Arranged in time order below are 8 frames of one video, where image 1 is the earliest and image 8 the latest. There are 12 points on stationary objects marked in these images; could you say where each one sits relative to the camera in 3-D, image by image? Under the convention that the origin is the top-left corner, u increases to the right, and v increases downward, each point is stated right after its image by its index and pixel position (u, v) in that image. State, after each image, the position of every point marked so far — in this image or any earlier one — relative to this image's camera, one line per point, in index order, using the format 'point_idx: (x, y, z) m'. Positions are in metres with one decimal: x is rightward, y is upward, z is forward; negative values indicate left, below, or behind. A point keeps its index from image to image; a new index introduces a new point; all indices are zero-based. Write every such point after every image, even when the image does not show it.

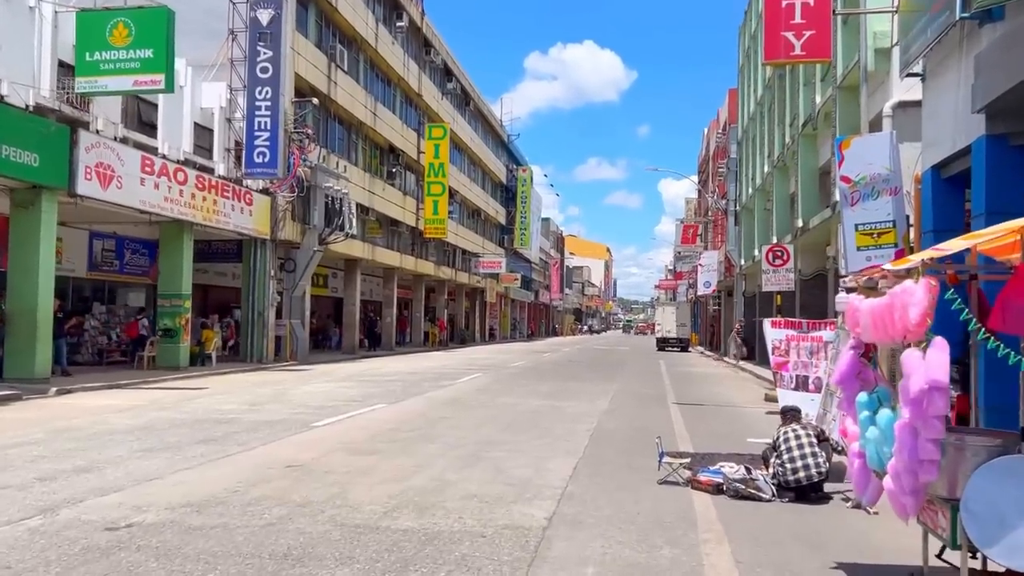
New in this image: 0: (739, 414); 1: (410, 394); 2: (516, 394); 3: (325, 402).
0: (+4.4, -2.5, +16.8) m
1: (-2.2, -2.3, +18.2) m
2: (+0.1, -2.3, +19.2) m
3: (-3.5, -2.2, +16.4) m
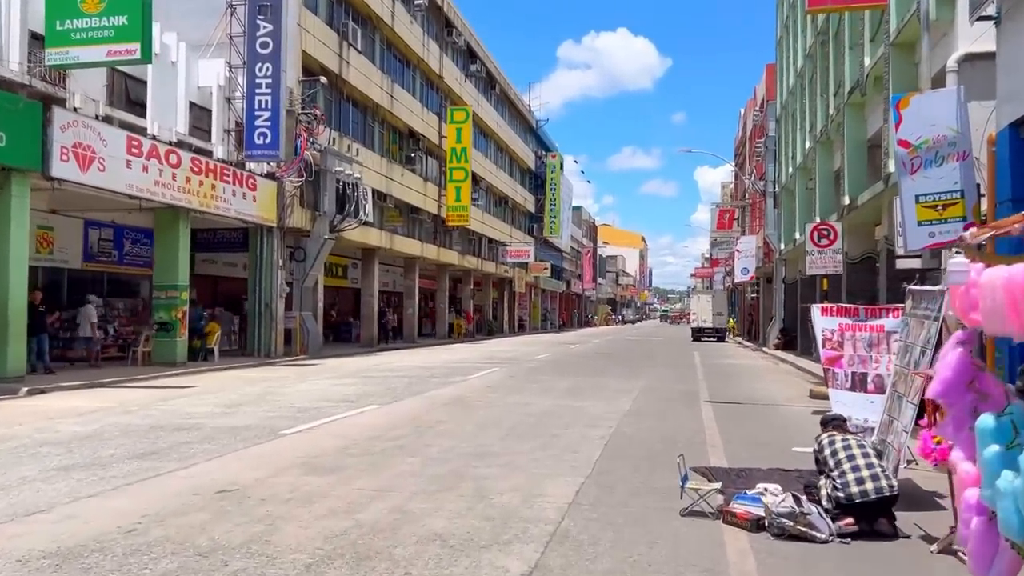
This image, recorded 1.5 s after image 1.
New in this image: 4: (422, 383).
0: (+4.6, -2.2, +14.8) m
1: (-1.9, -2.0, +16.4) m
2: (+0.4, -2.1, +17.3) m
3: (-3.4, -1.9, +14.6) m
4: (-2.0, -2.1, +18.8) m
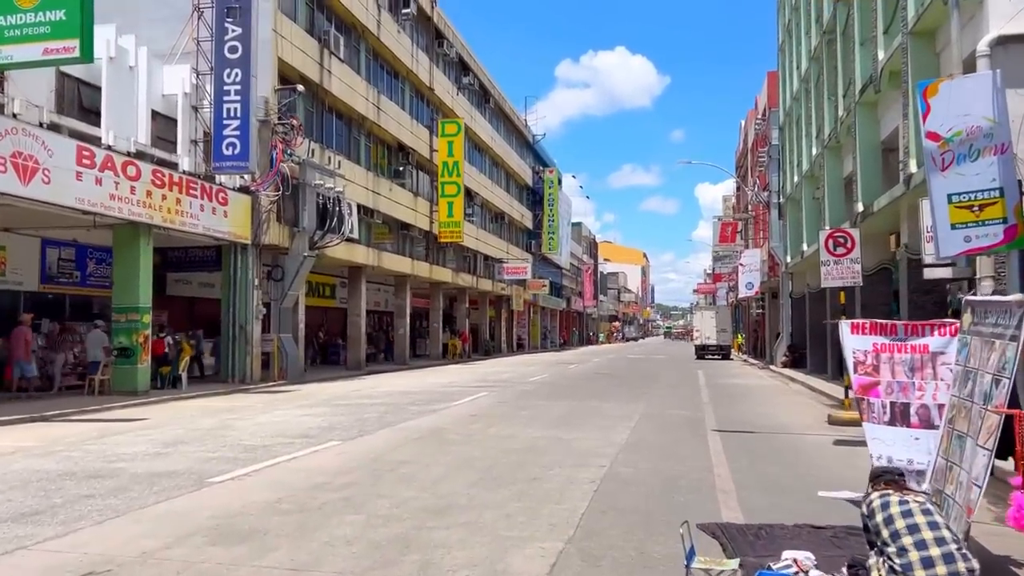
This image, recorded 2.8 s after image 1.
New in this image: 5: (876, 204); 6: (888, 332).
0: (+4.3, -2.4, +13.0) m
1: (-2.2, -2.3, +14.7) m
2: (+0.1, -2.4, +15.5) m
3: (-3.7, -2.2, +12.9) m
4: (-2.2, -2.4, +17.0) m
5: (+8.2, +1.8, +19.4) m
6: (+3.6, -0.4, +8.4) m
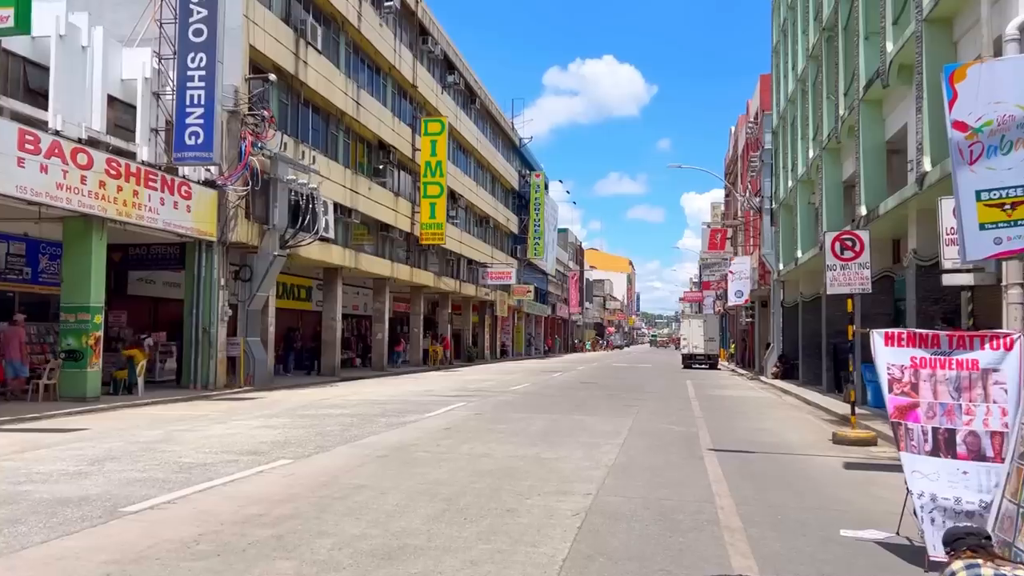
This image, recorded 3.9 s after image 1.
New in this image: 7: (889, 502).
0: (+4.0, -2.4, +11.7) m
1: (-2.6, -2.3, +13.2) m
2: (-0.3, -2.4, +14.1) m
3: (-4.0, -2.2, +11.4) m
4: (-2.7, -2.5, +15.5) m
5: (+7.8, +1.7, +18.2) m
6: (+3.4, -0.5, +7.1) m
7: (+4.1, -2.3, +9.4) m
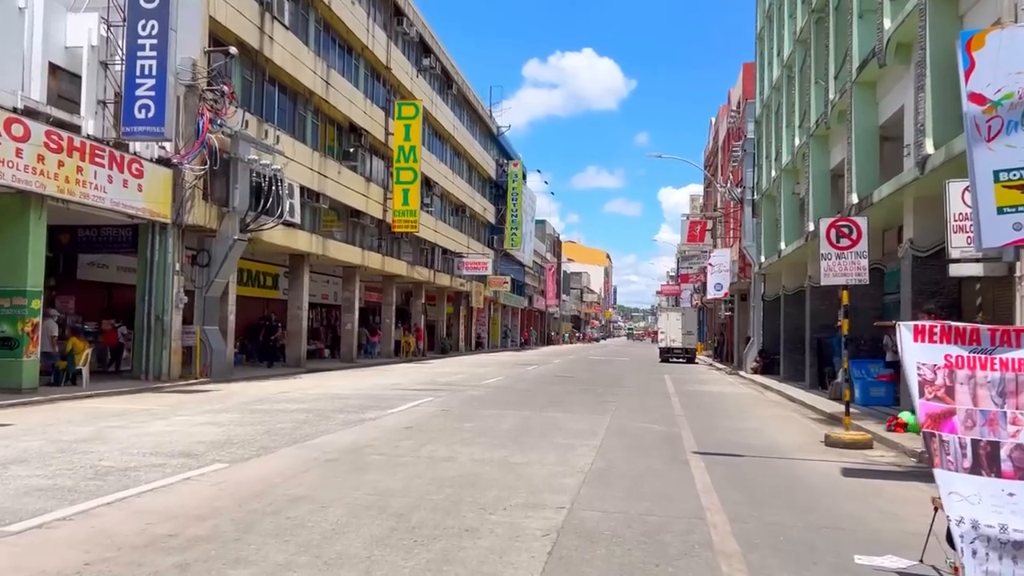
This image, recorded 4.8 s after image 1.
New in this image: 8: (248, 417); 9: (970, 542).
0: (+3.5, -2.3, +10.6) m
1: (-3.0, -2.1, +11.9) m
2: (-0.8, -2.2, +12.9) m
3: (-4.4, -2.0, +10.1) m
4: (-3.2, -2.2, +14.3) m
5: (+7.2, +1.8, +17.1) m
6: (+3.1, -0.4, +5.9) m
7: (+3.7, -2.2, +8.3) m
8: (-4.5, -2.2, +14.8) m
9: (+2.9, -1.6, +5.6) m
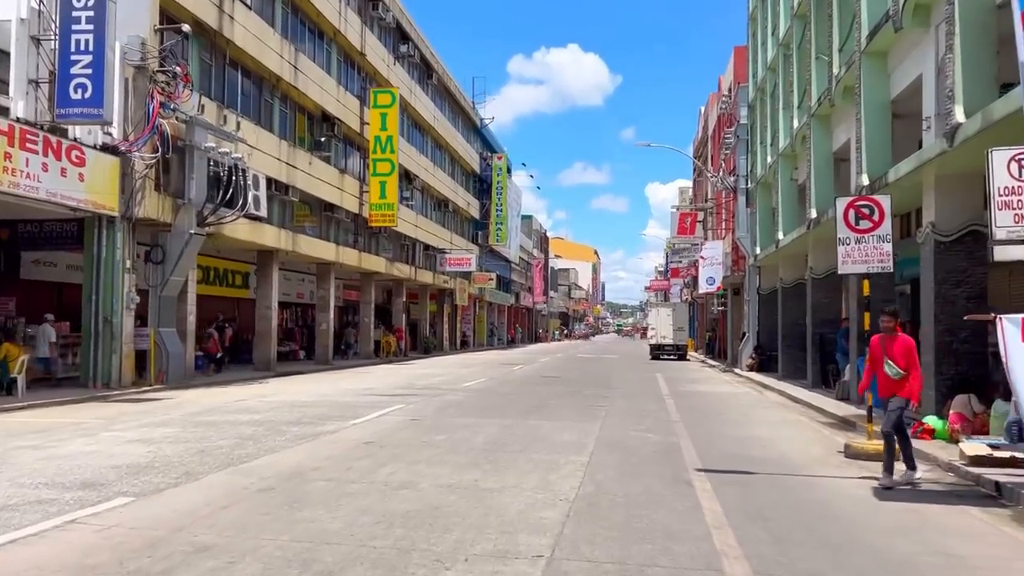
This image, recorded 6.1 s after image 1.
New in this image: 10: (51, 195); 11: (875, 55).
0: (+3.3, -2.2, +8.9) m
1: (-3.4, -2.0, +10.1) m
2: (-1.1, -2.1, +11.1) m
3: (-4.7, -1.9, +8.3) m
4: (-3.5, -2.1, +12.5) m
5: (+6.8, +2.0, +15.4) m
6: (+2.9, -0.3, +4.2) m
7: (+3.5, -2.1, +6.6) m
8: (-4.9, -2.1, +13.0) m
9: (+2.7, -1.5, +3.8) m
10: (-9.7, +1.9, +18.4) m
11: (+7.3, +4.7, +17.5) m
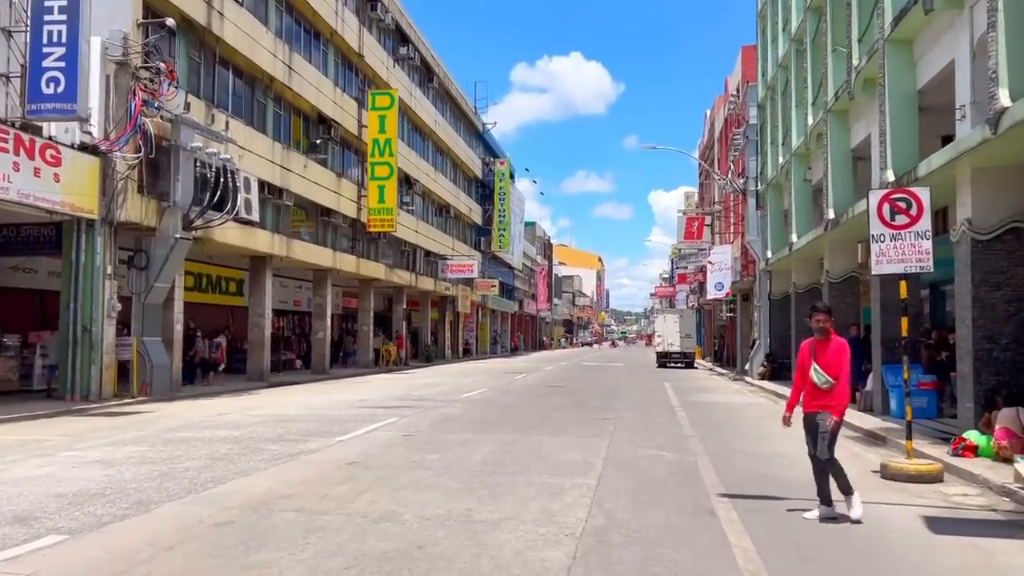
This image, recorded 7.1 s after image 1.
0: (+3.2, -2.2, +7.7) m
1: (-3.4, -2.1, +9.0) m
2: (-1.1, -2.2, +10.0) m
3: (-4.7, -2.0, +7.1) m
4: (-3.5, -2.2, +11.3) m
5: (+6.8, +2.0, +14.3) m
6: (+2.8, -0.2, +3.1) m
7: (+3.4, -2.1, +5.4) m
8: (-4.9, -2.2, +11.8) m
9: (+2.6, -1.5, +2.7) m
10: (-9.7, +1.8, +17.3) m
11: (+7.3, +4.6, +16.4) m
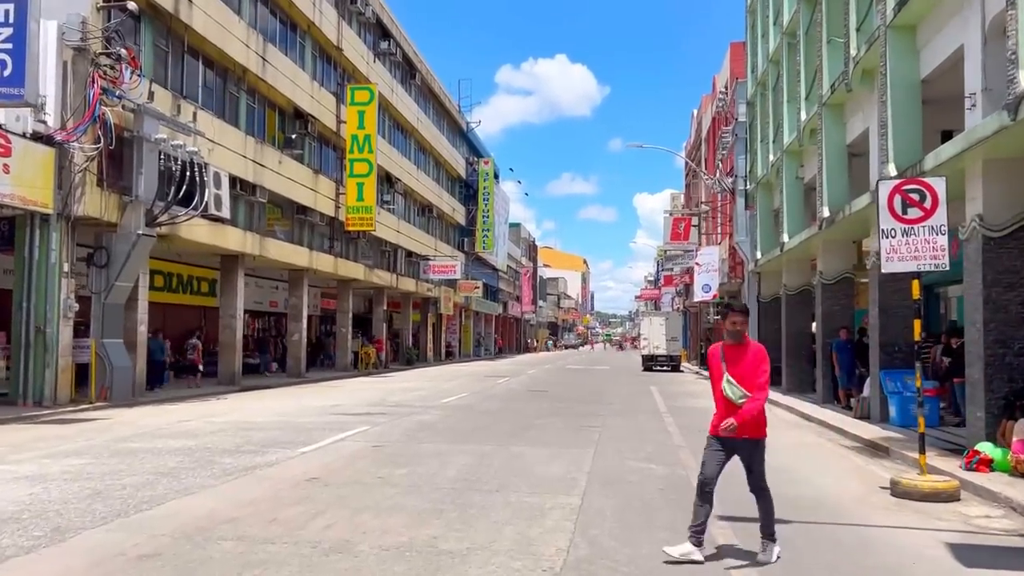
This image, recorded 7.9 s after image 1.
0: (+3.0, -2.2, +6.7) m
1: (-3.6, -2.0, +7.9) m
2: (-1.4, -2.1, +9.0) m
3: (-5.0, -1.9, +6.0) m
4: (-3.8, -2.2, +10.3) m
5: (+6.4, +2.0, +13.4) m
6: (+2.7, -0.2, +2.1) m
7: (+3.2, -2.0, +4.5) m
8: (-5.2, -2.2, +10.7) m
9: (+2.5, -1.5, +1.7) m
10: (-10.1, +1.8, +16.1) m
11: (+7.0, +4.6, +15.5) m
